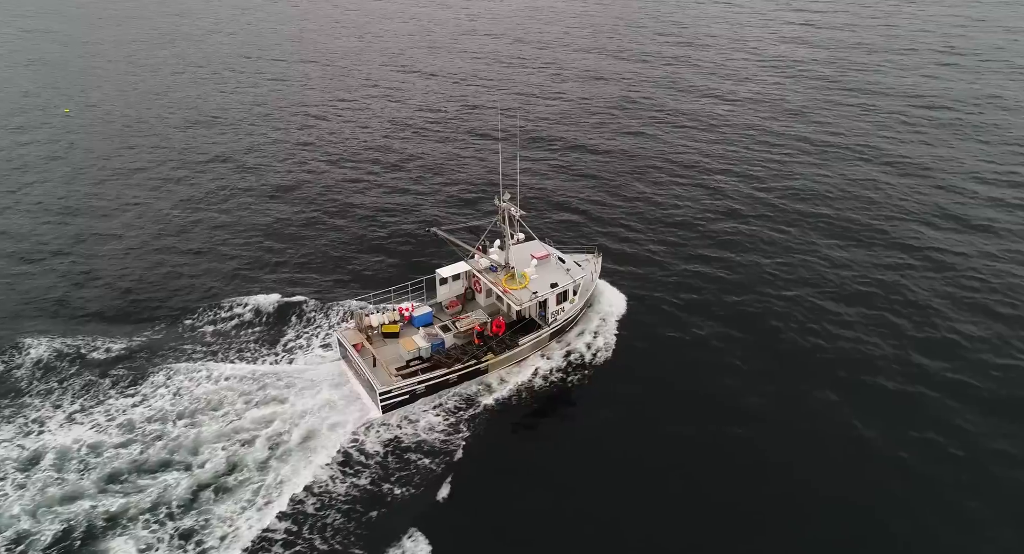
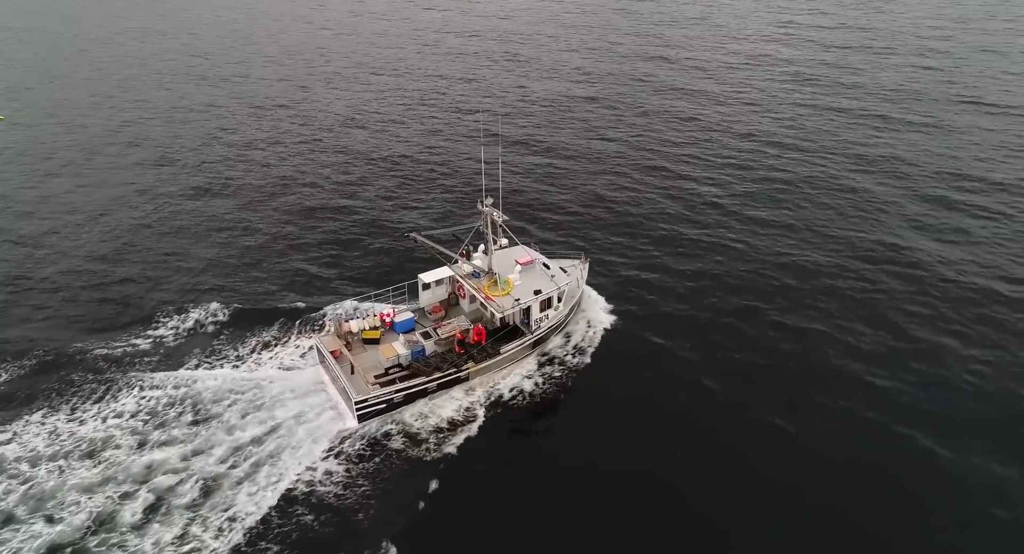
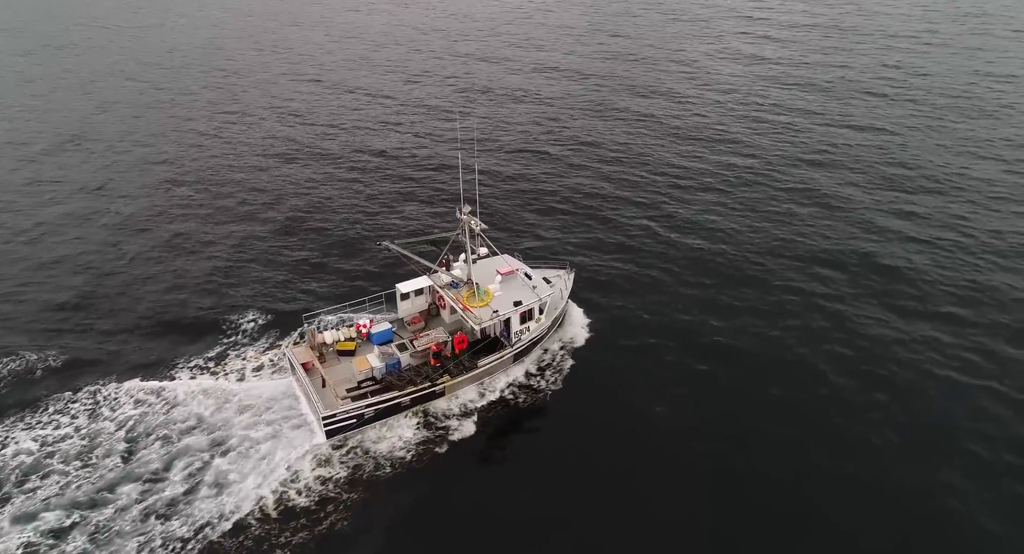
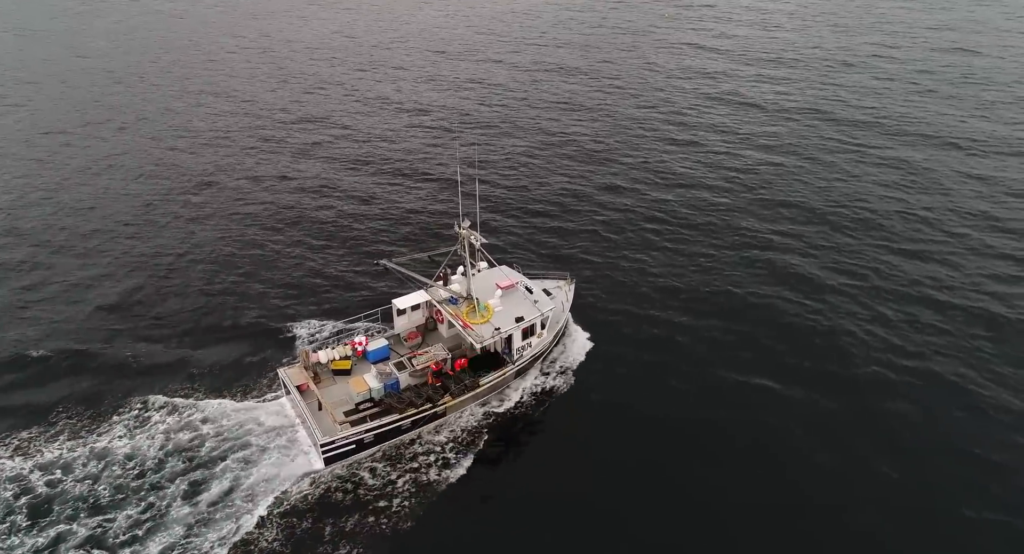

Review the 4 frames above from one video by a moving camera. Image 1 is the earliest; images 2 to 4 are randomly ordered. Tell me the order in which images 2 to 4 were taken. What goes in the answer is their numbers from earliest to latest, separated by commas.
2, 3, 4
